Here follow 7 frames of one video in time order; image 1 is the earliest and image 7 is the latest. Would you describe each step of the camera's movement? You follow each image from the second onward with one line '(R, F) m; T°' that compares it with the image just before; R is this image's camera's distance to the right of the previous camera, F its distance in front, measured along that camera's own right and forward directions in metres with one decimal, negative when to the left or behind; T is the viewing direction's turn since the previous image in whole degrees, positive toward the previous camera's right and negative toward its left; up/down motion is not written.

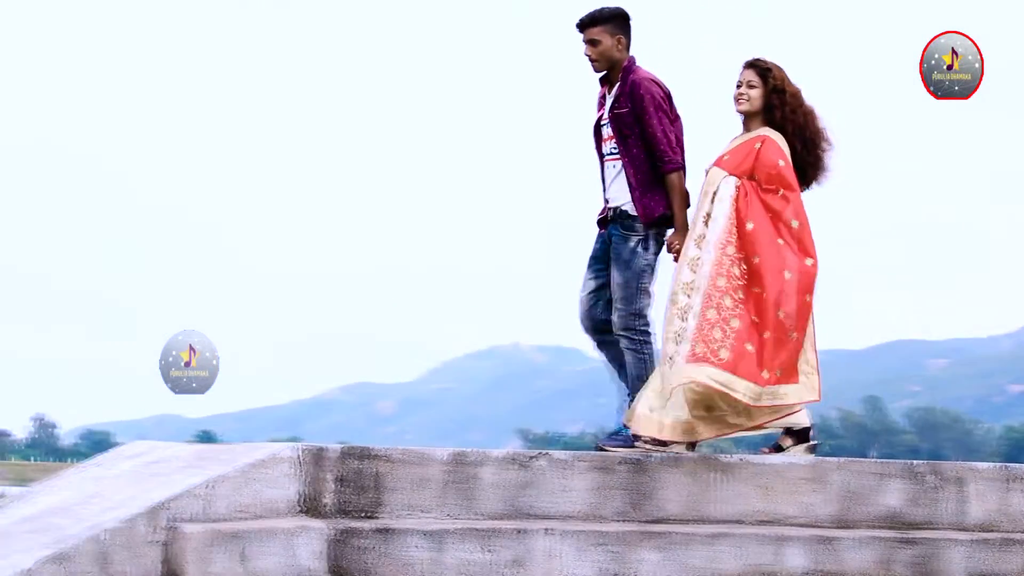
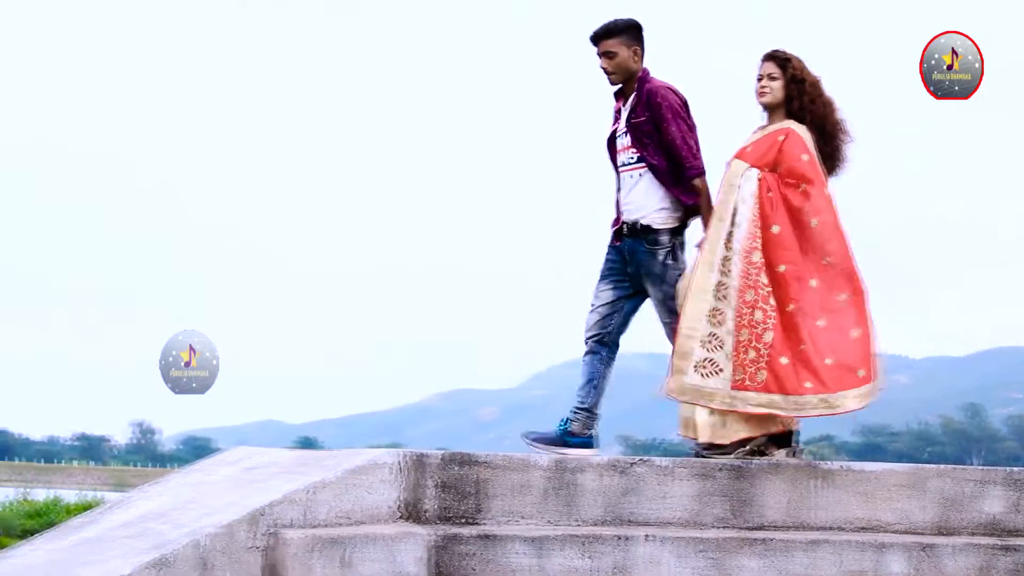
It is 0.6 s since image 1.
(-0.3, 0.0) m; 0°
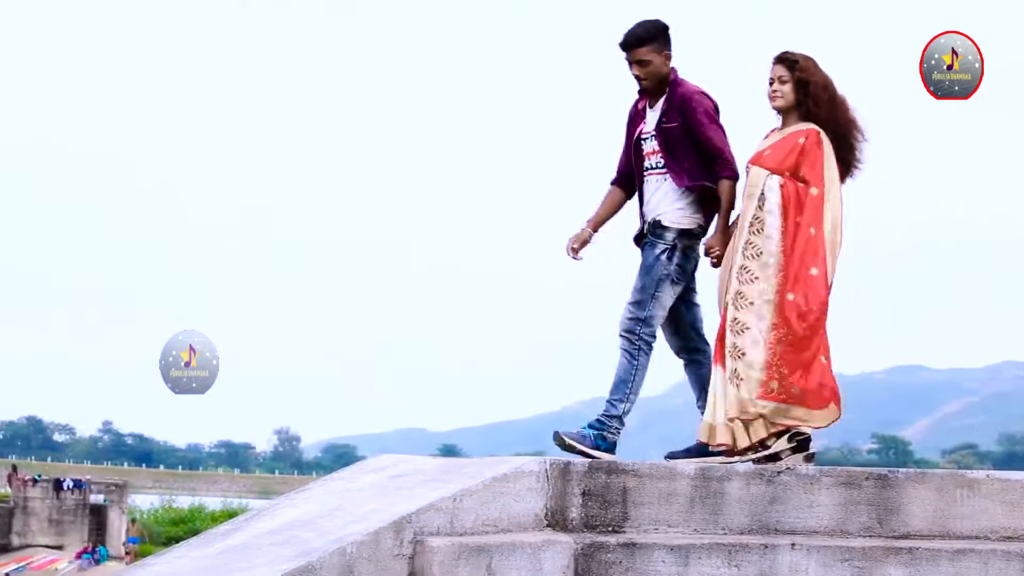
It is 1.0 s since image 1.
(-0.5, 0.0) m; 0°
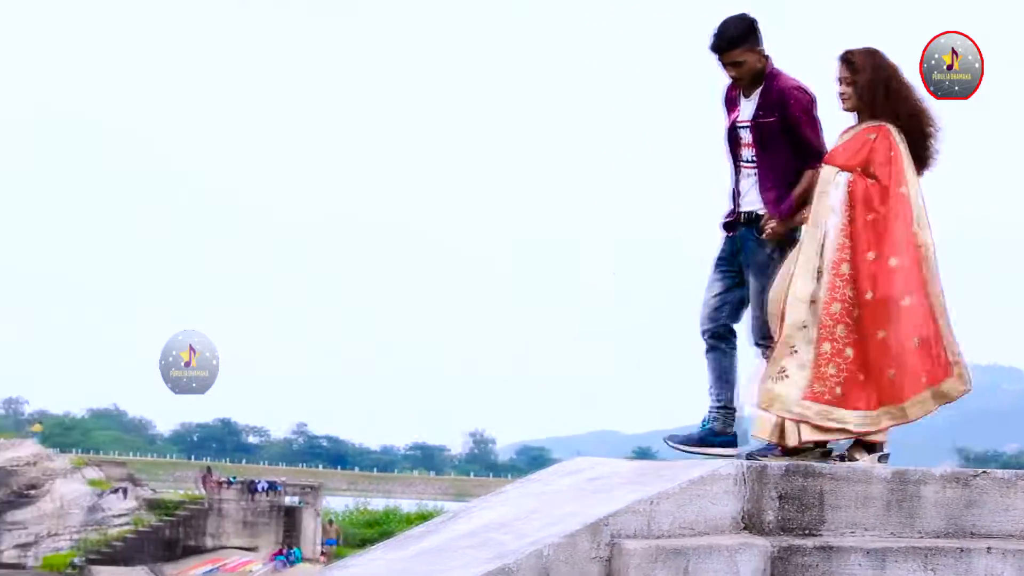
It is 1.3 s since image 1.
(-0.7, 0.0) m; 0°
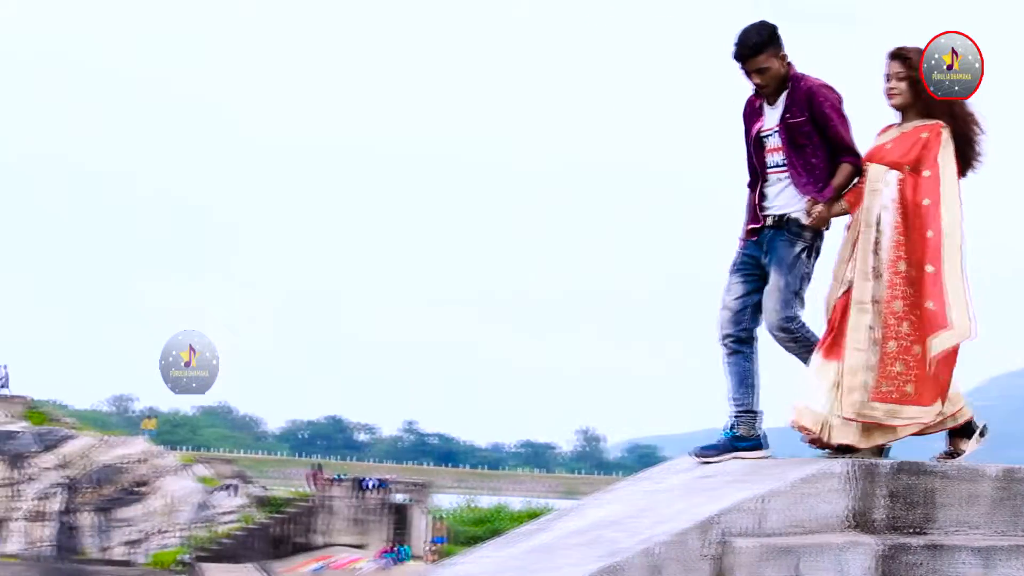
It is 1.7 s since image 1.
(-0.4, 0.0) m; 0°
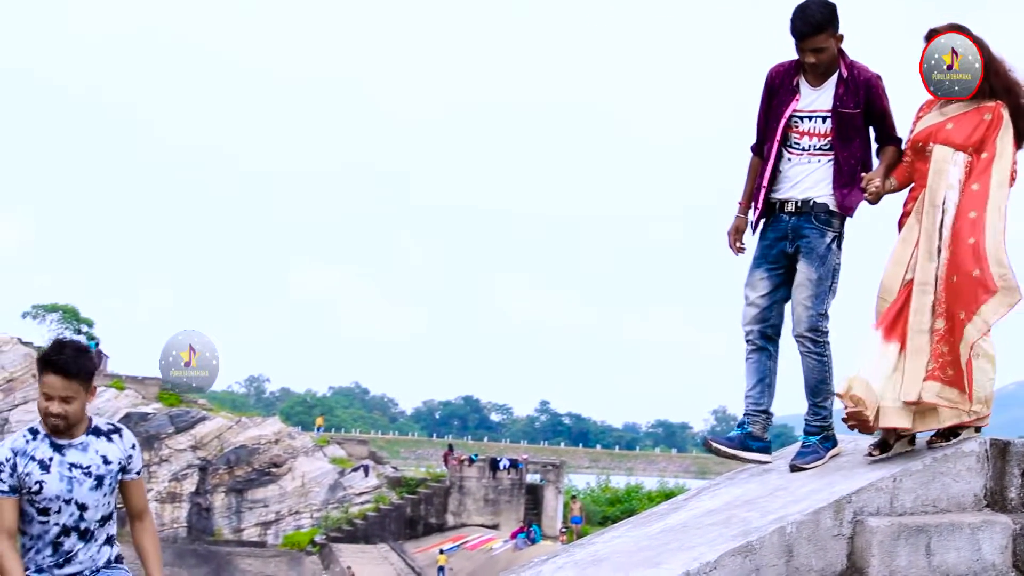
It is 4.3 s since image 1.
(-0.5, 0.0) m; 0°
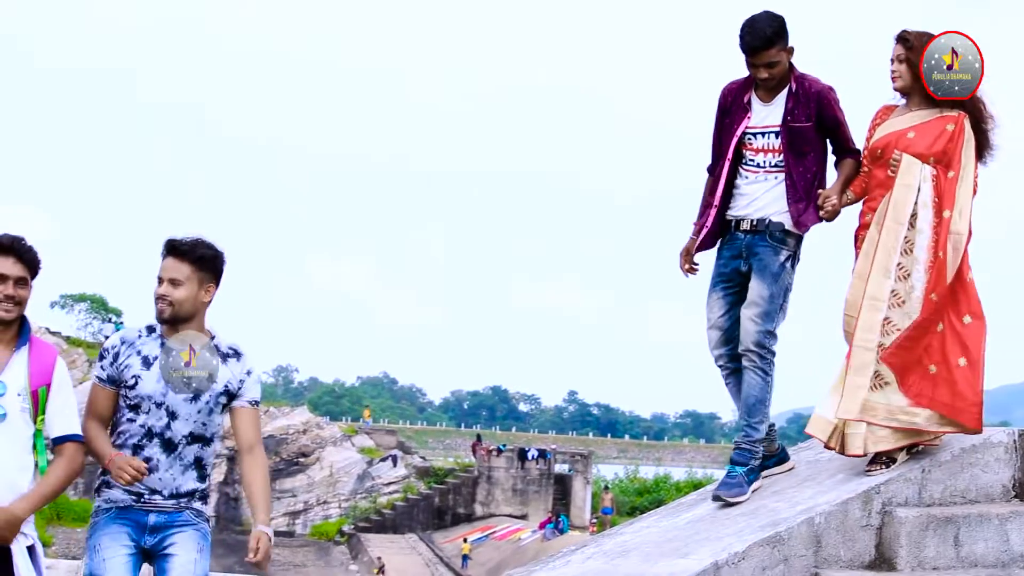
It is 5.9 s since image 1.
(-0.1, 0.0) m; 0°
